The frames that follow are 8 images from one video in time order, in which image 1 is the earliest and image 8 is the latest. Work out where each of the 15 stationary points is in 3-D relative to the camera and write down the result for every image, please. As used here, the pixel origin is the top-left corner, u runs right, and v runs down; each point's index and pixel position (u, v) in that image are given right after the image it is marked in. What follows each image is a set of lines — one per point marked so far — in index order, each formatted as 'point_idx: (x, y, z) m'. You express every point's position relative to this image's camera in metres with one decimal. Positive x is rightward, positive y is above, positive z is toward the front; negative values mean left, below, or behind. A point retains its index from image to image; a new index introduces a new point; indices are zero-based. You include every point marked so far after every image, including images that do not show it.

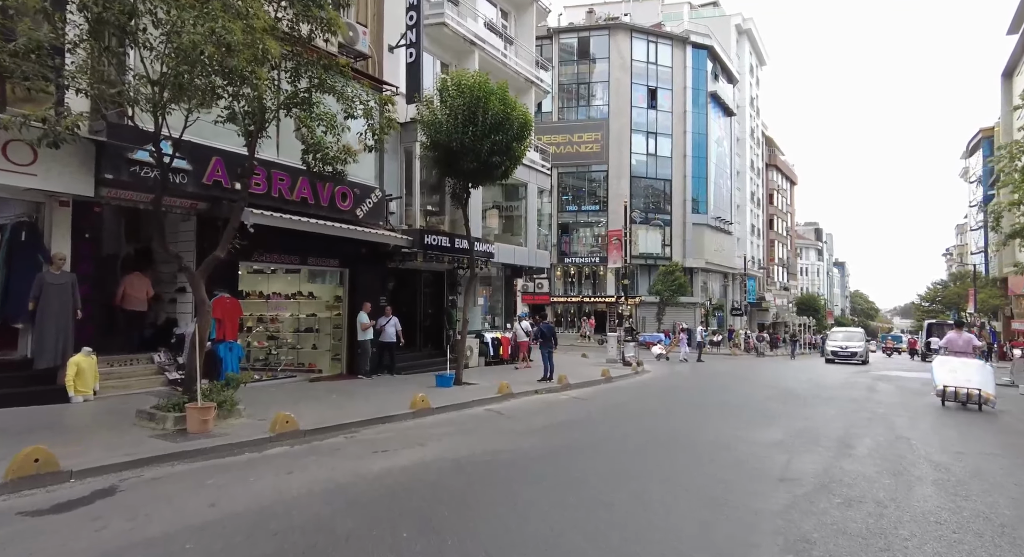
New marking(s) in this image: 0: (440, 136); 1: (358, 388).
0: (-1.4, +3.0, +13.5) m
1: (-3.2, -2.3, +13.6) m
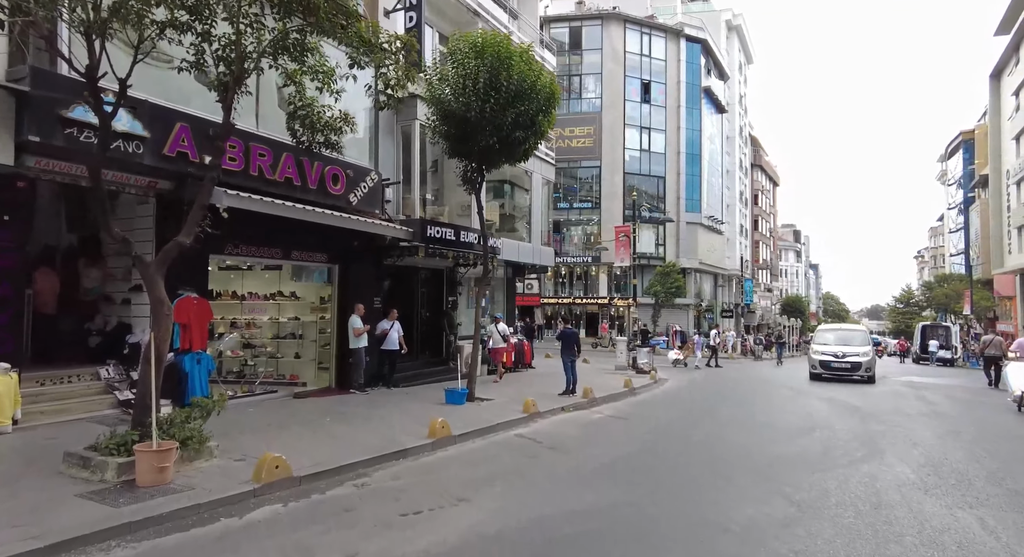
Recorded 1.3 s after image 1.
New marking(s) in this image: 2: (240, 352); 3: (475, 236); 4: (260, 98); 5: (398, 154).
0: (-1.0, +3.1, +11.3) m
1: (-2.8, -2.3, +11.4) m
2: (-5.6, -1.5, +13.3) m
3: (-0.9, +1.1, +16.1) m
4: (-4.4, +3.2, +11.3) m
5: (-2.7, +3.0, +15.4) m
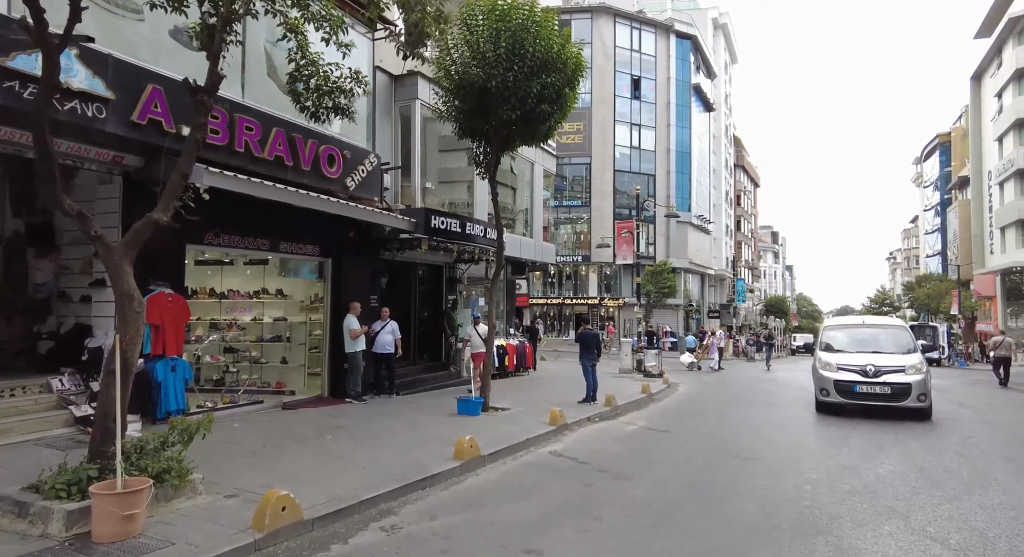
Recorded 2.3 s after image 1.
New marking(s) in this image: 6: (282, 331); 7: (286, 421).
0: (-0.6, +3.2, +10.0) m
1: (-2.4, -2.2, +9.9) m
2: (-5.3, -1.4, +11.7) m
3: (-0.7, +1.2, +14.7) m
4: (-4.0, +3.3, +9.8) m
5: (-2.5, +3.1, +14.0) m
6: (-4.5, -1.0, +12.6) m
7: (-3.3, -2.1, +9.4) m
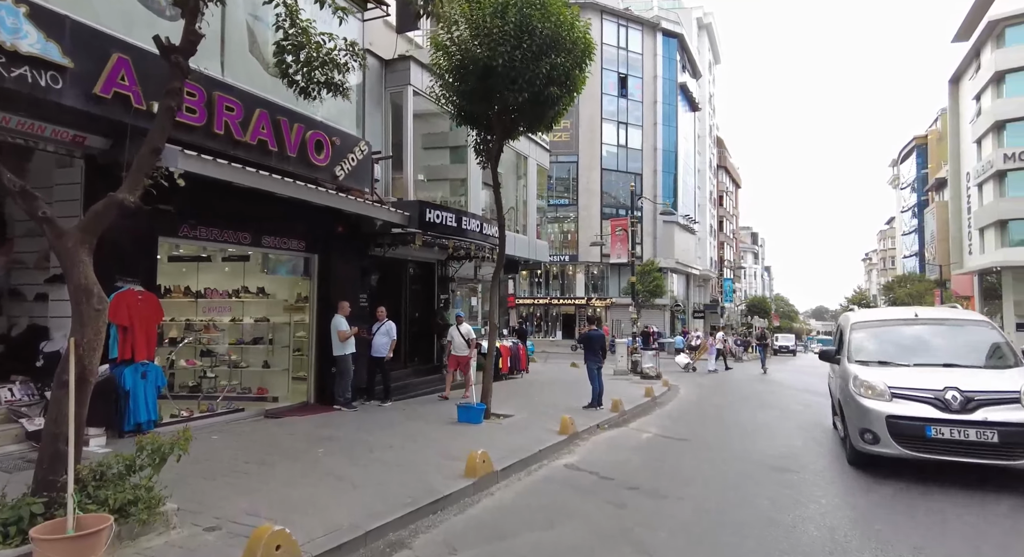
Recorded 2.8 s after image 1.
0: (-0.5, +3.2, +9.2) m
1: (-2.3, -2.1, +9.1) m
2: (-5.3, -1.4, +10.8) m
3: (-0.7, +1.2, +13.9) m
4: (-3.9, +3.3, +8.9) m
5: (-2.5, +3.1, +13.1) m
6: (-4.5, -1.0, +11.6) m
7: (-3.2, -2.0, +8.5) m
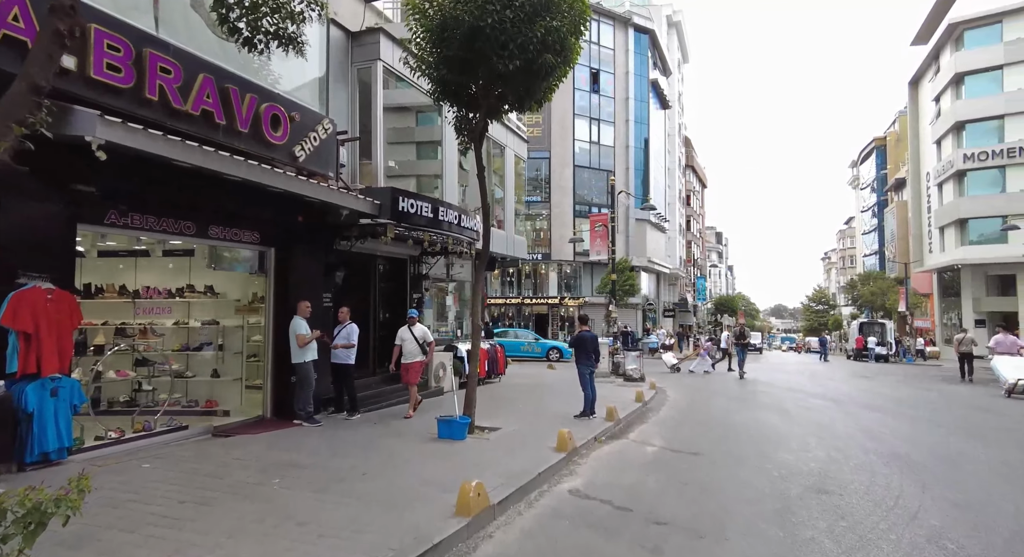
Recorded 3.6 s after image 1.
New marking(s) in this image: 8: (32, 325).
0: (-0.6, +3.3, +8.0) m
1: (-2.4, -2.0, +7.8) m
2: (-5.5, -1.3, +9.3) m
3: (-1.1, +1.3, +12.7) m
4: (-4.1, +3.4, +7.5) m
5: (-2.9, +3.1, +11.8) m
6: (-4.7, -0.9, +10.2) m
7: (-3.2, -2.0, +7.2) m
8: (-4.5, -0.4, +6.0) m
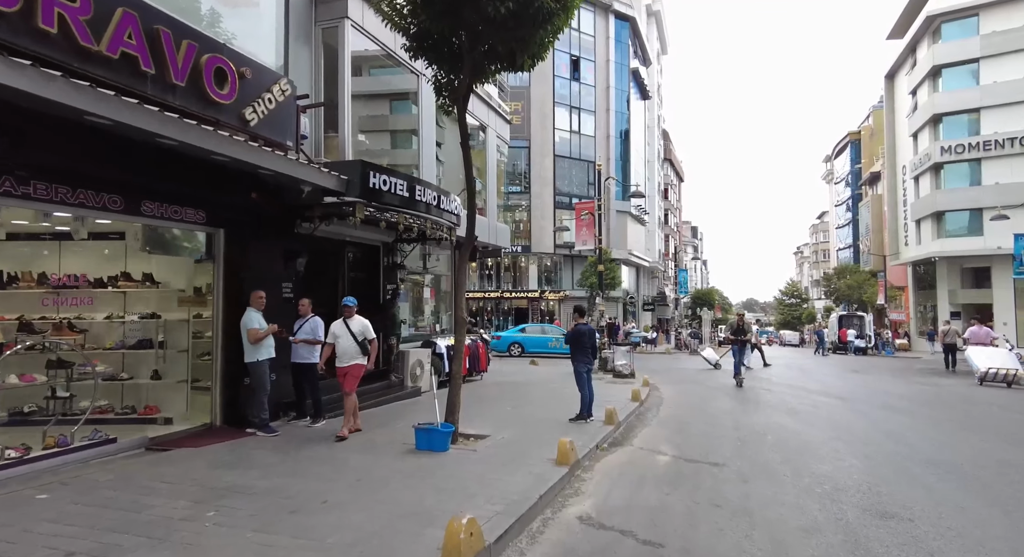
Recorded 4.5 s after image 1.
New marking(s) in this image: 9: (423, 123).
0: (-0.7, +3.4, +6.7) m
1: (-2.5, -1.9, +6.4) m
2: (-5.6, -1.2, +7.8) m
3: (-1.4, +1.5, +11.3) m
4: (-4.1, +3.5, +6.0) m
5: (-3.1, +3.3, +10.4) m
6: (-4.9, -0.7, +8.8) m
7: (-3.3, -1.8, +5.8) m
8: (-4.5, -0.3, +4.6) m
9: (-1.9, +3.0, +13.9) m
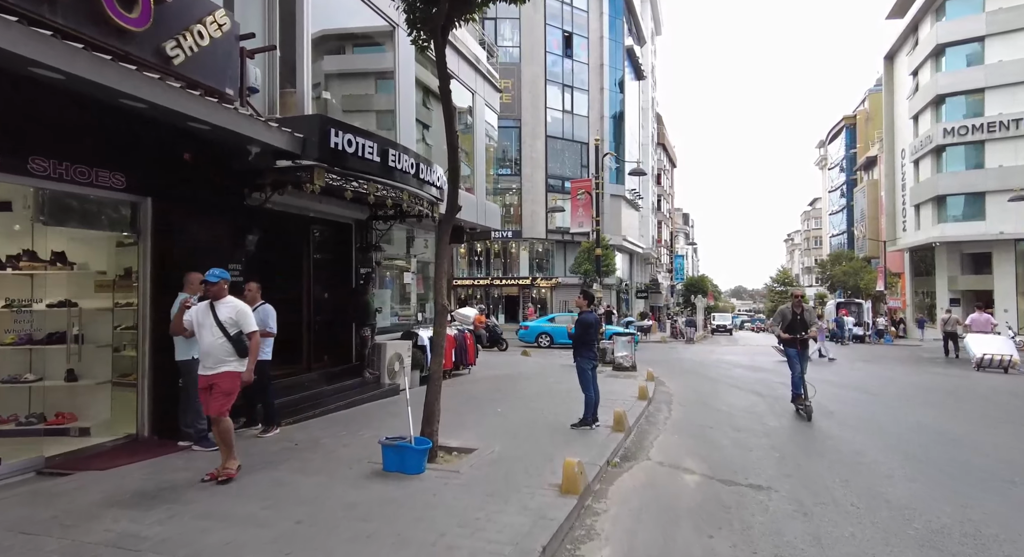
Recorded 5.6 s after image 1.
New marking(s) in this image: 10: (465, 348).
0: (-0.8, +3.6, +5.0) m
1: (-2.5, -1.7, +4.9) m
2: (-5.7, -1.0, +6.2) m
3: (-1.5, +1.7, +9.7) m
4: (-4.2, +3.7, +4.4) m
5: (-3.3, +3.6, +8.7) m
6: (-5.0, -0.5, +7.2) m
7: (-3.3, -1.6, +4.3) m
8: (-4.5, -0.1, +3.0) m
9: (-2.0, +3.3, +12.3) m
10: (-1.0, -1.5, +14.3) m
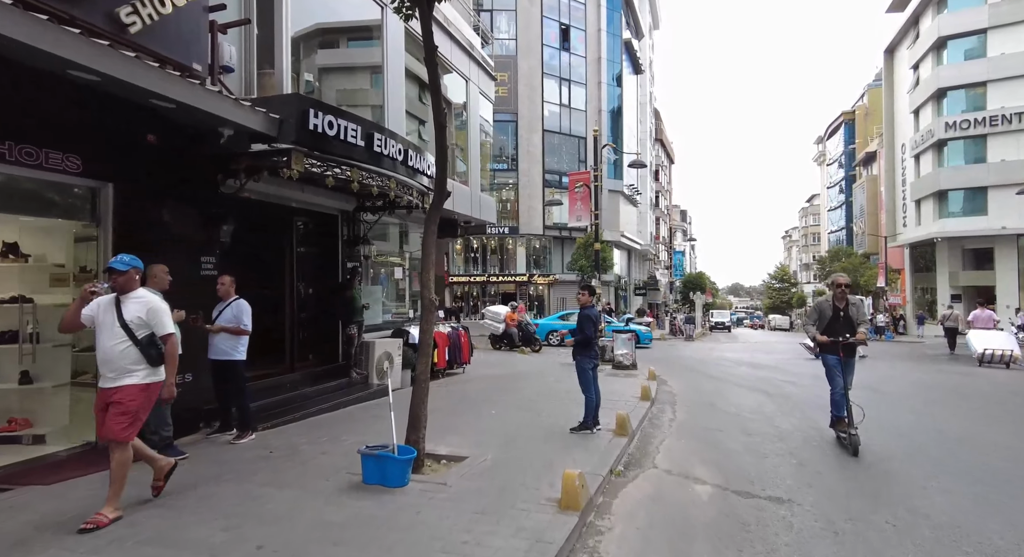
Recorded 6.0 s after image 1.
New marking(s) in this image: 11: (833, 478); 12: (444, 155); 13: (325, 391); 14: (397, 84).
0: (-0.9, +3.7, +4.4) m
1: (-2.6, -1.6, +4.3) m
2: (-5.8, -0.9, +5.6) m
3: (-1.6, +1.8, +9.1) m
4: (-4.2, +3.8, +3.7) m
5: (-3.3, +3.7, +8.1) m
6: (-5.0, -0.4, +6.6) m
7: (-3.4, -1.6, +3.7) m
8: (-4.6, -0.1, +2.4) m
9: (-2.1, +3.4, +11.7) m
10: (-1.1, -1.4, +13.7) m
11: (+3.0, -1.8, +5.8) m
12: (-0.7, +1.4, +6.7) m
13: (-2.7, -1.7, +9.3) m
14: (-2.1, +3.6, +11.6) m
